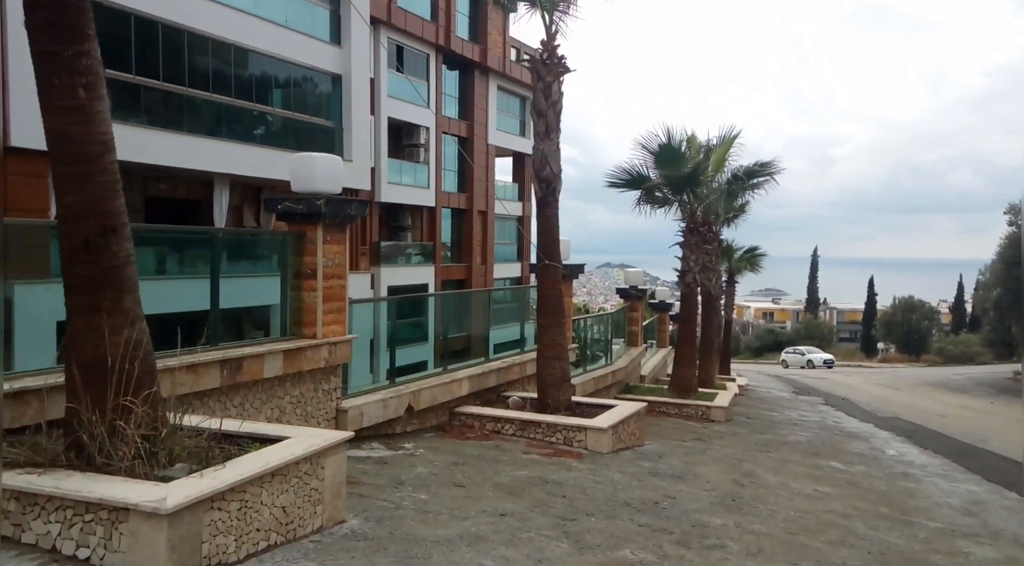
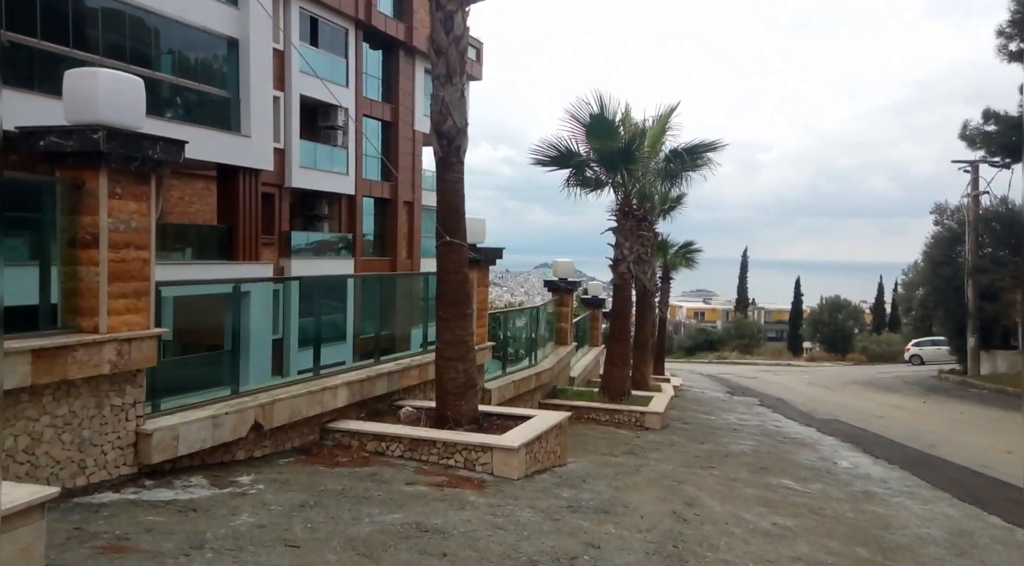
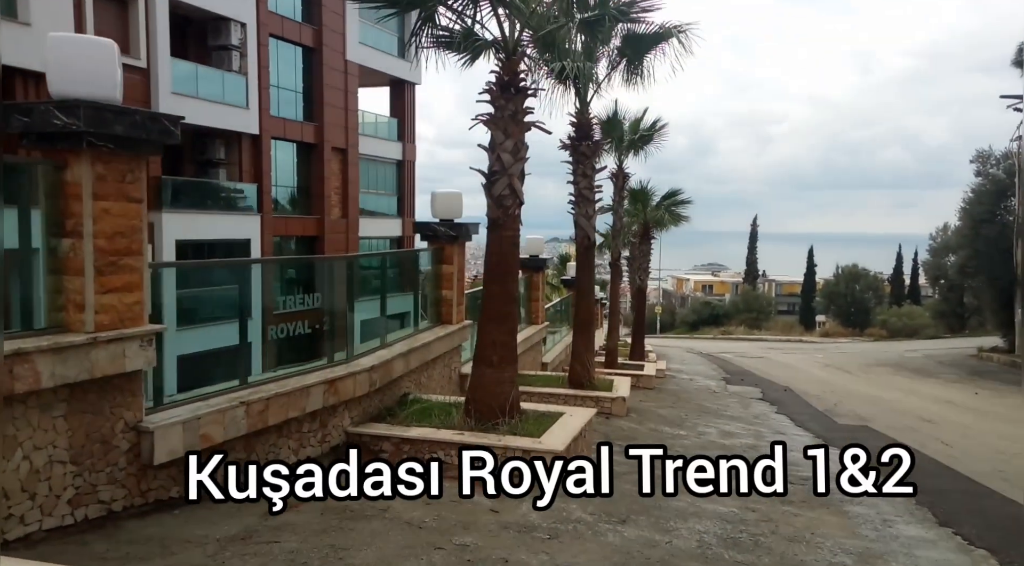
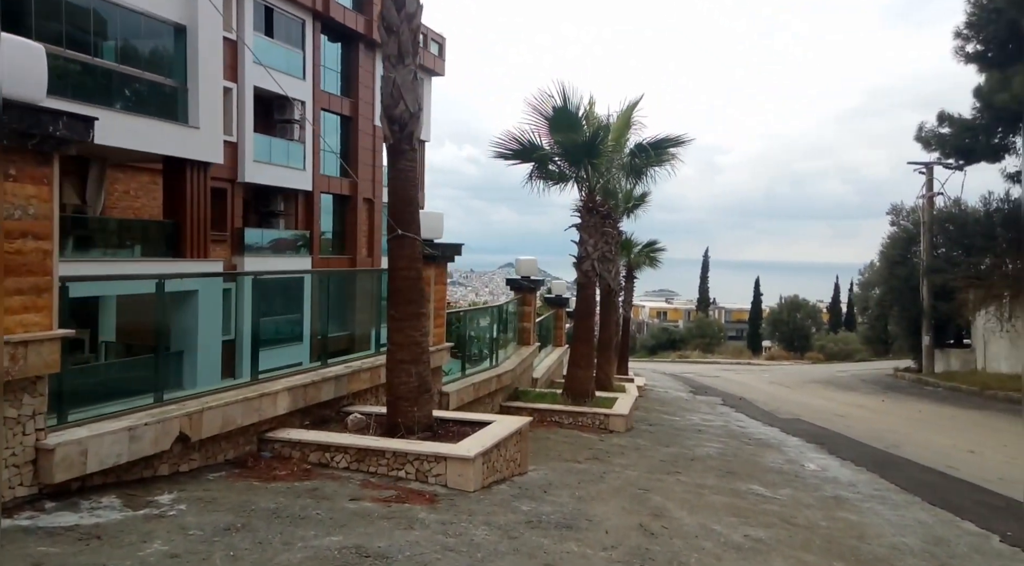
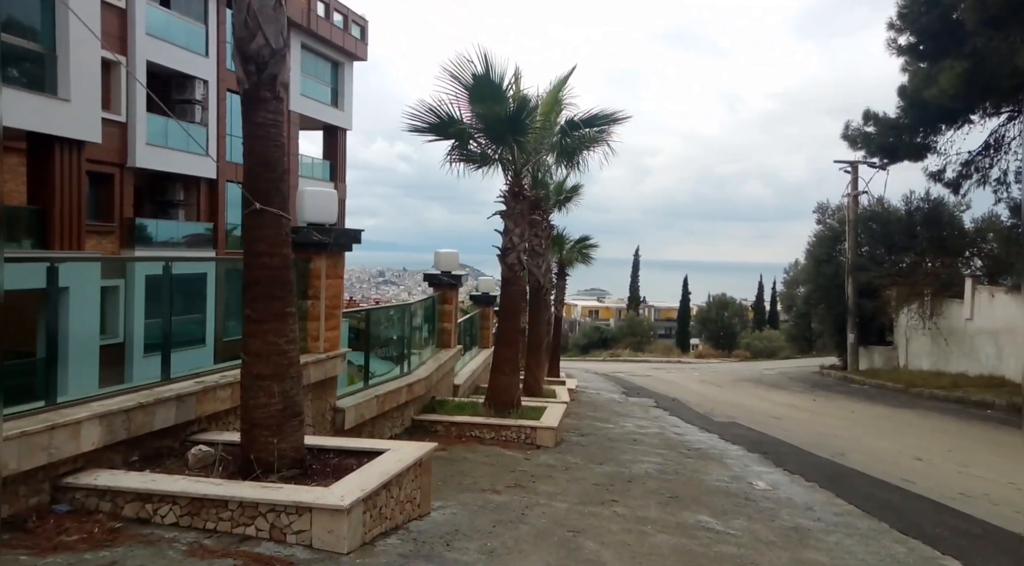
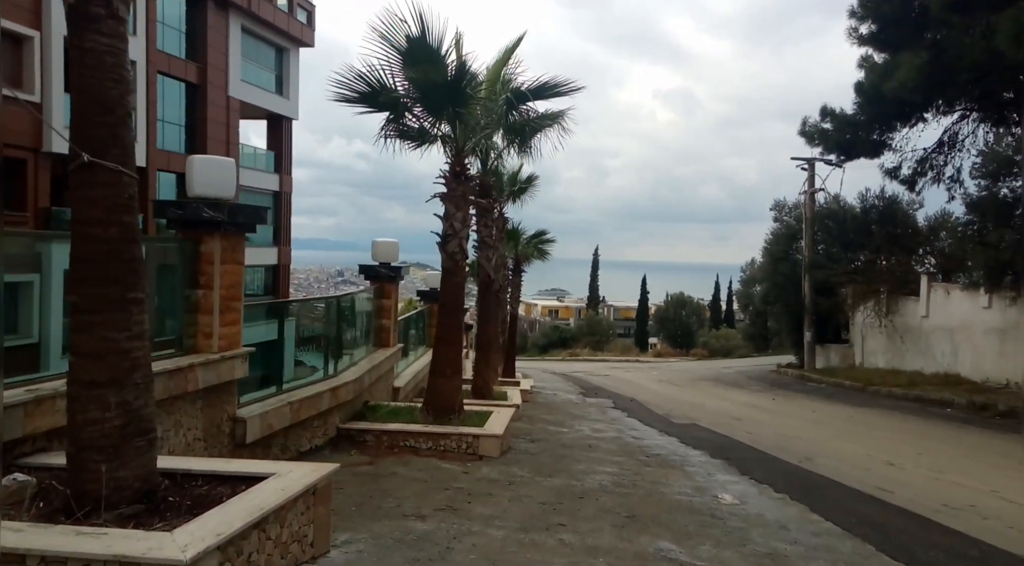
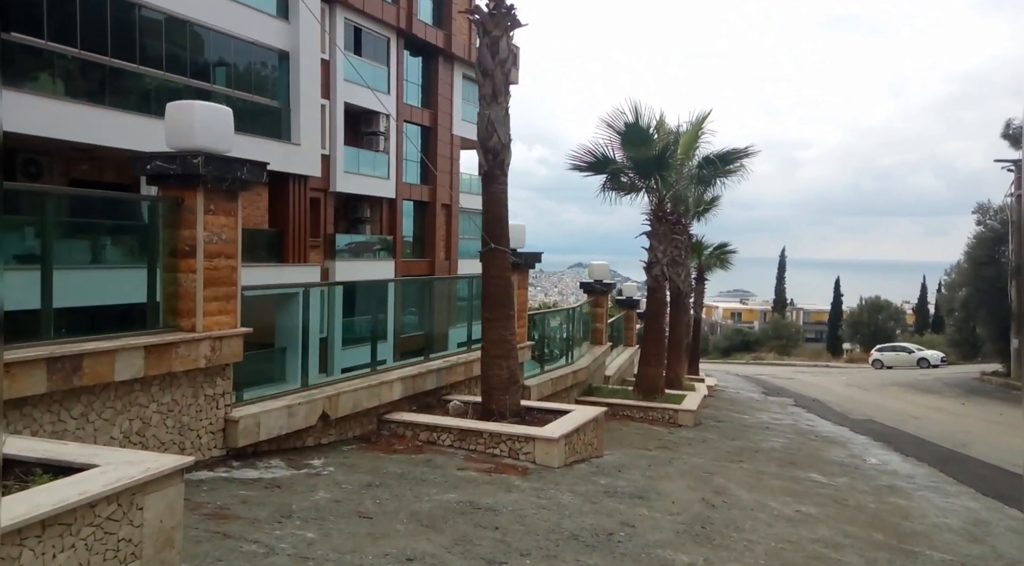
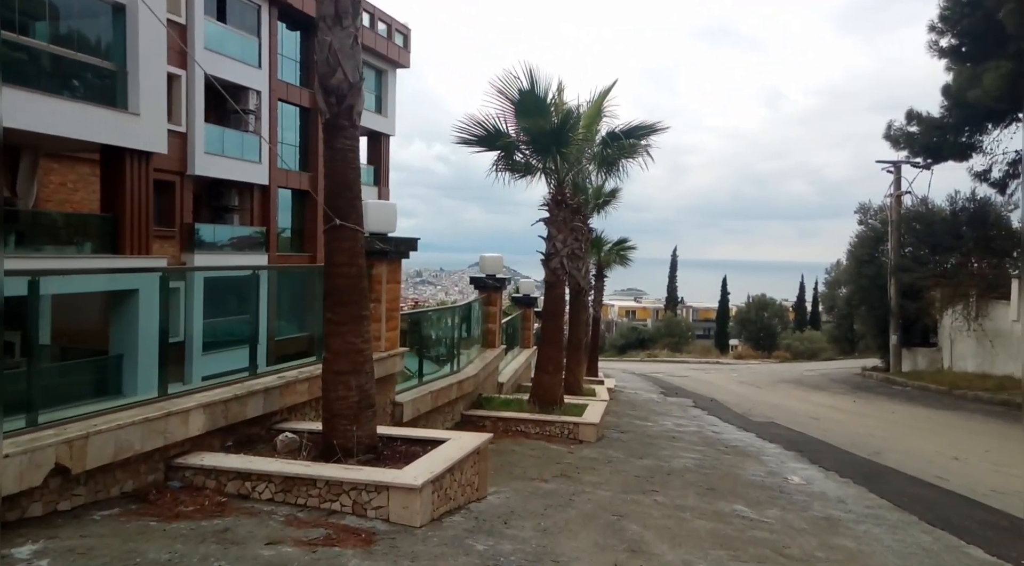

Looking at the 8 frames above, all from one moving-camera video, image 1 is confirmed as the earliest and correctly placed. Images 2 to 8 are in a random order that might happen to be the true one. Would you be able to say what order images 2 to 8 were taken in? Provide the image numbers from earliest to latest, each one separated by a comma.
7, 2, 4, 8, 5, 6, 3
